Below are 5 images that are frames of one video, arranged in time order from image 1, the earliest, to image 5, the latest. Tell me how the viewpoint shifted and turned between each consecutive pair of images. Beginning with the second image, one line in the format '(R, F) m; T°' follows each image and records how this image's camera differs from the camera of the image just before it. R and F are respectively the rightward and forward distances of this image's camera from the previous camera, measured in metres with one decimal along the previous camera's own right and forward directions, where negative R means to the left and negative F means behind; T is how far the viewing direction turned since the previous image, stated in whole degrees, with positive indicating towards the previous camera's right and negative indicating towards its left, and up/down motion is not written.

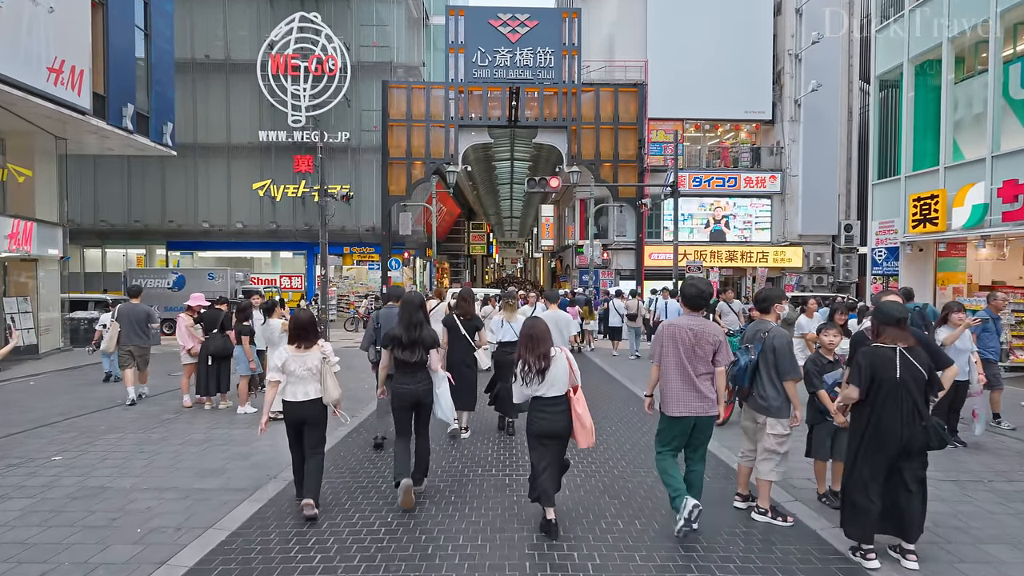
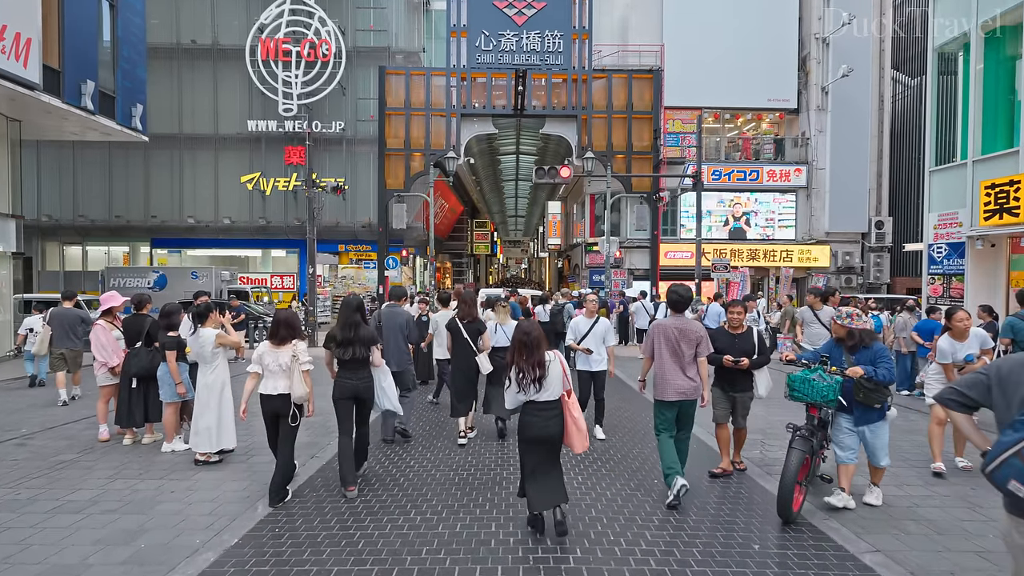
(-0.1, +2.0) m; 0°
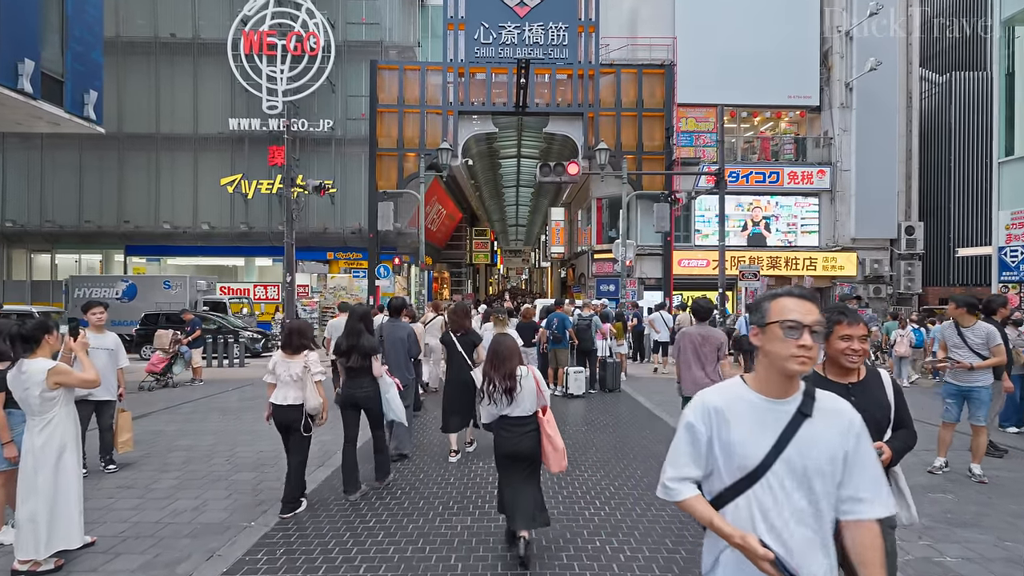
(0.0, +2.2) m; 0°
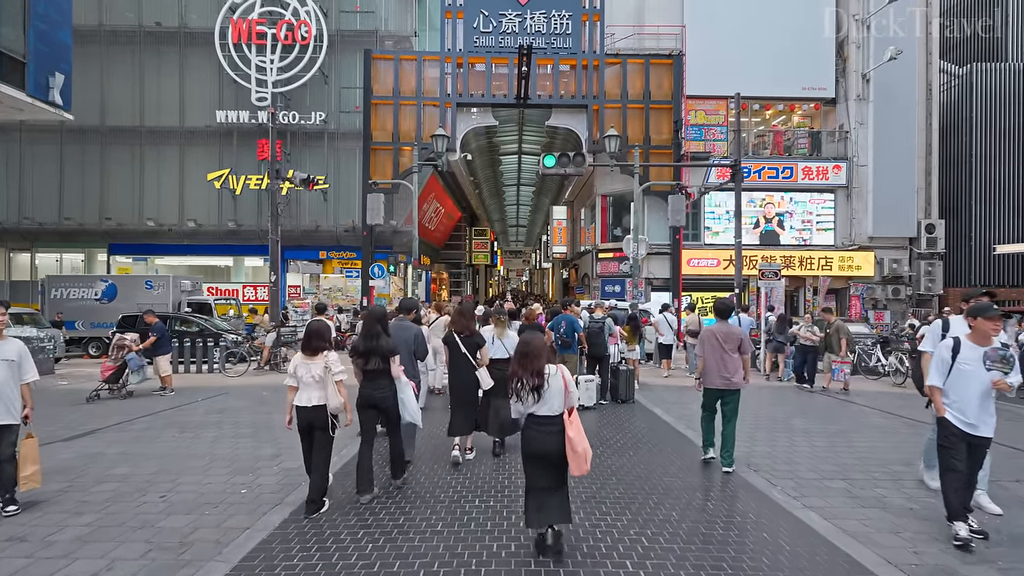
(0.0, +1.2) m; 0°
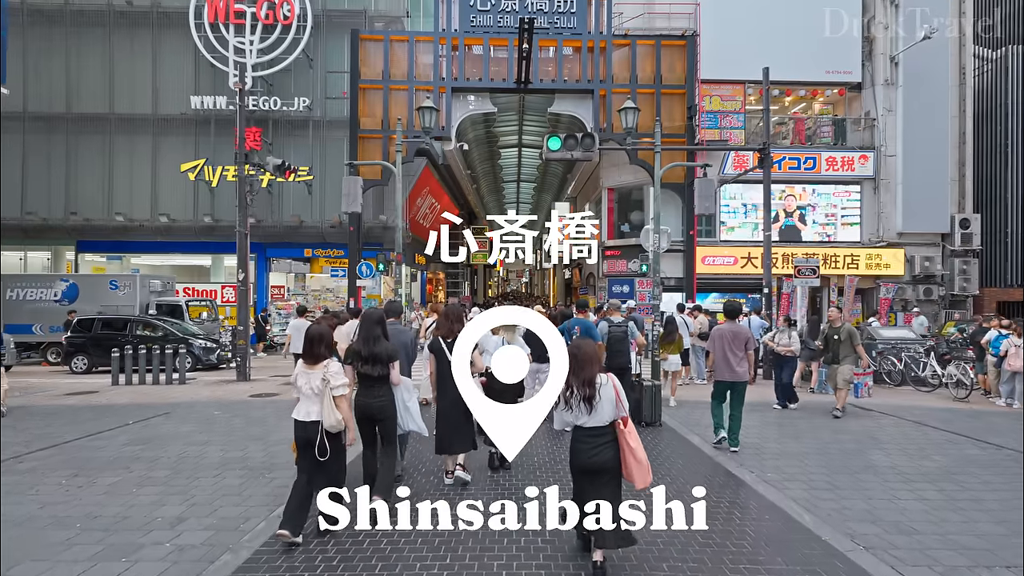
(0.0, +1.9) m; 0°
